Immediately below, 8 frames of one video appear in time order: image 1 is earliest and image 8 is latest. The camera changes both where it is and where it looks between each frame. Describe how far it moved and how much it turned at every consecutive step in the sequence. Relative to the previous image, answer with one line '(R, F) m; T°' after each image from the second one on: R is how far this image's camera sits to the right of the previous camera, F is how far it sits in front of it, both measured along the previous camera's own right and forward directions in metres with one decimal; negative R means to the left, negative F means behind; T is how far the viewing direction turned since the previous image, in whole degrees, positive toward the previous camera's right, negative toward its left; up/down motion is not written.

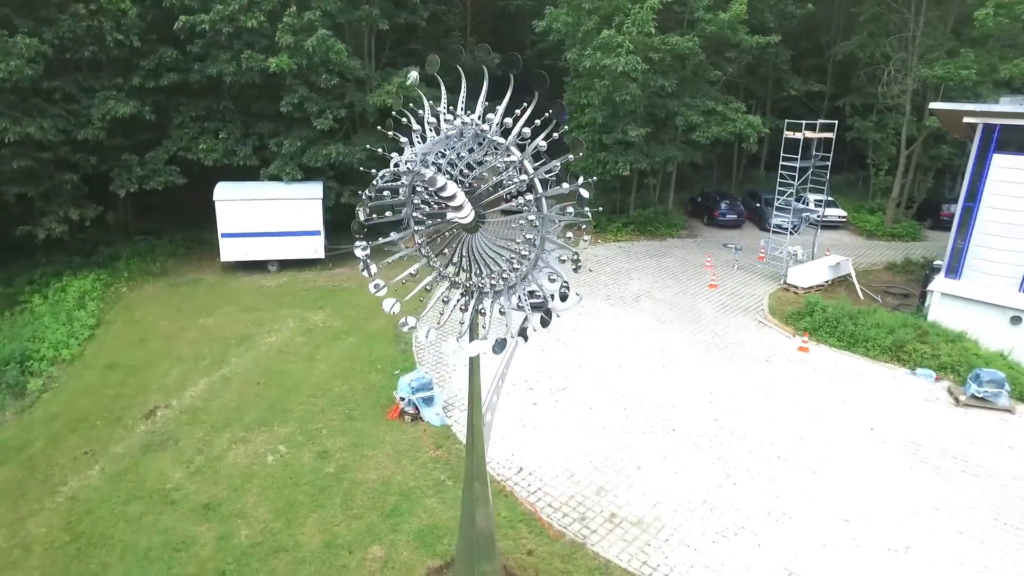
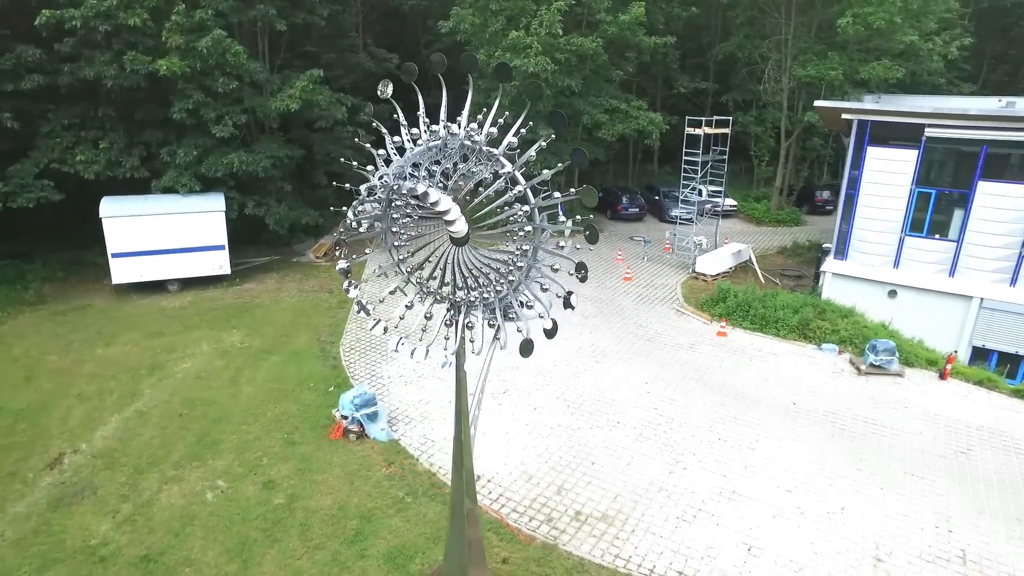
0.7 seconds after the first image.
(-0.8, +0.1) m; +10°
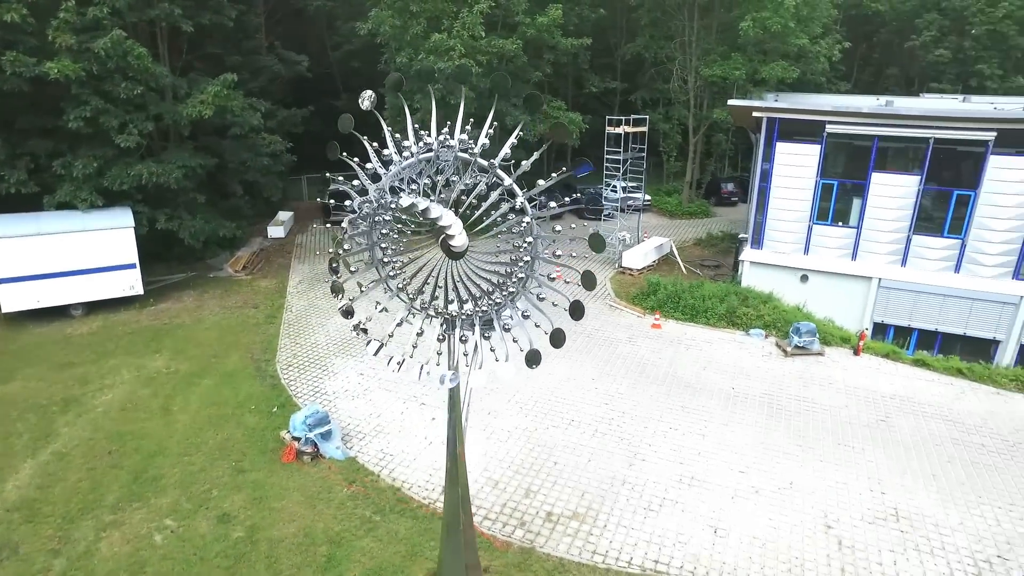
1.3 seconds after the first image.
(-0.8, +0.1) m; +8°
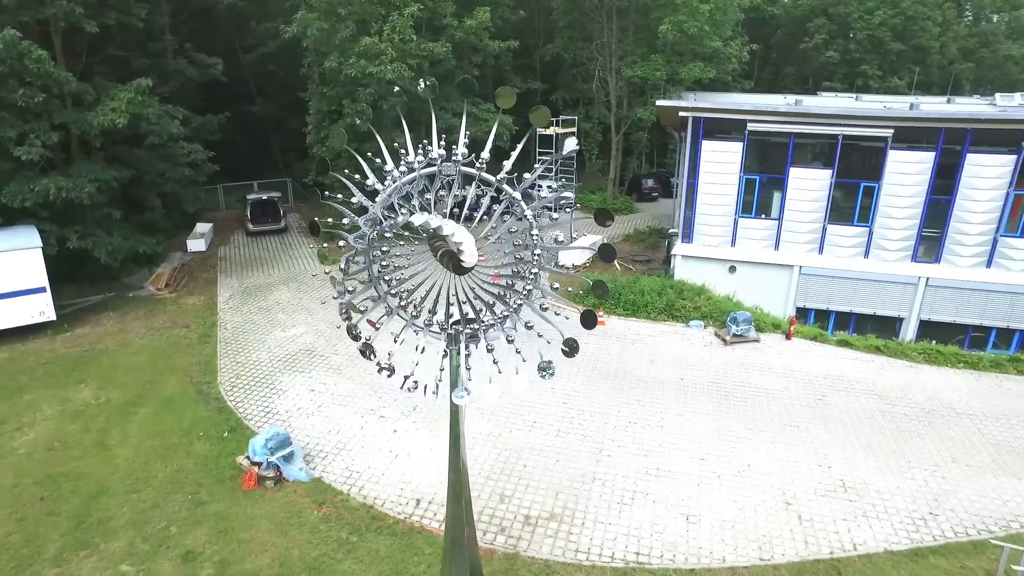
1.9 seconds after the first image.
(-0.8, 0.0) m; +8°
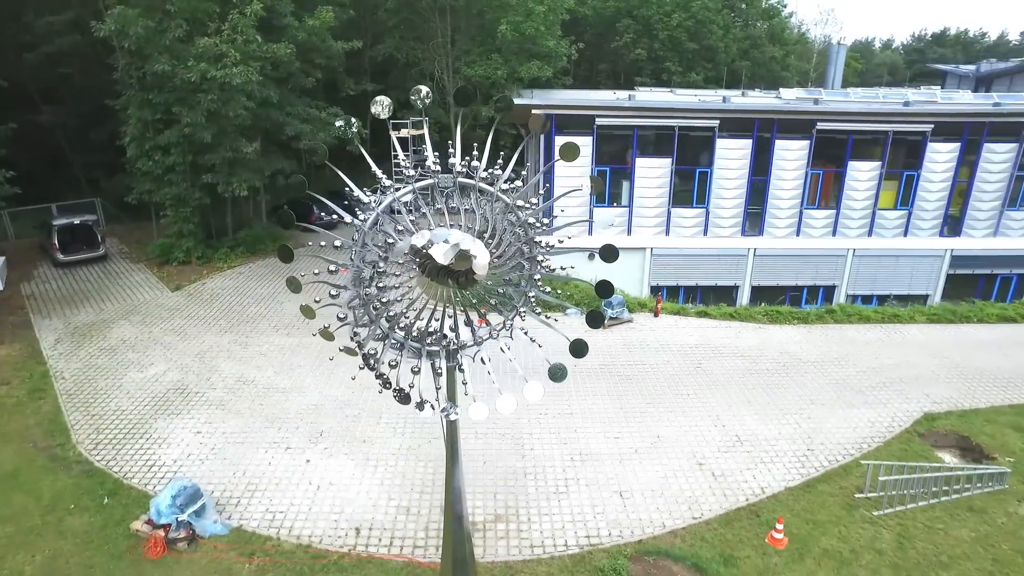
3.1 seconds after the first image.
(-1.4, +0.2) m; +16°
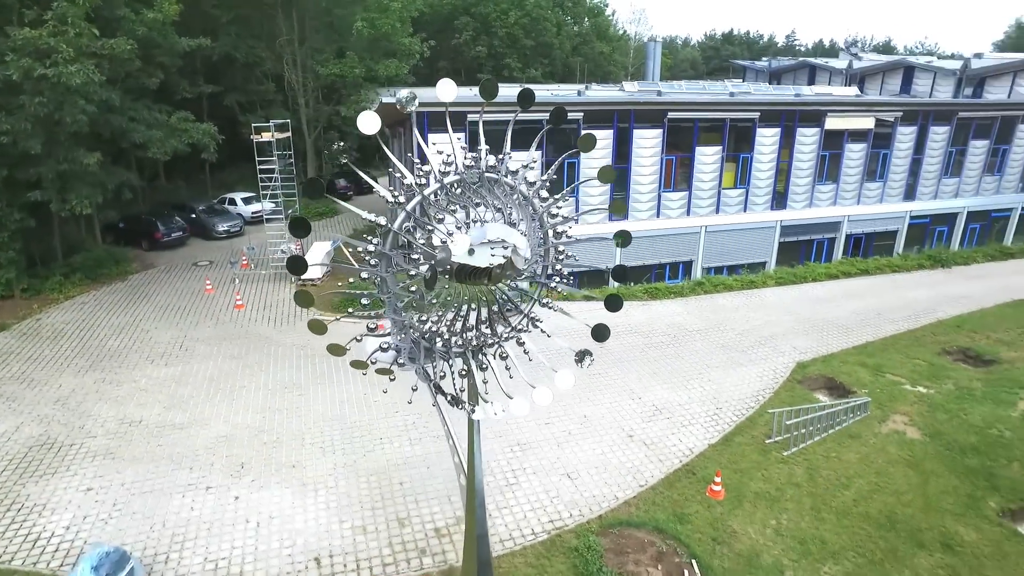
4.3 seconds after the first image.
(-1.5, +0.2) m; +15°
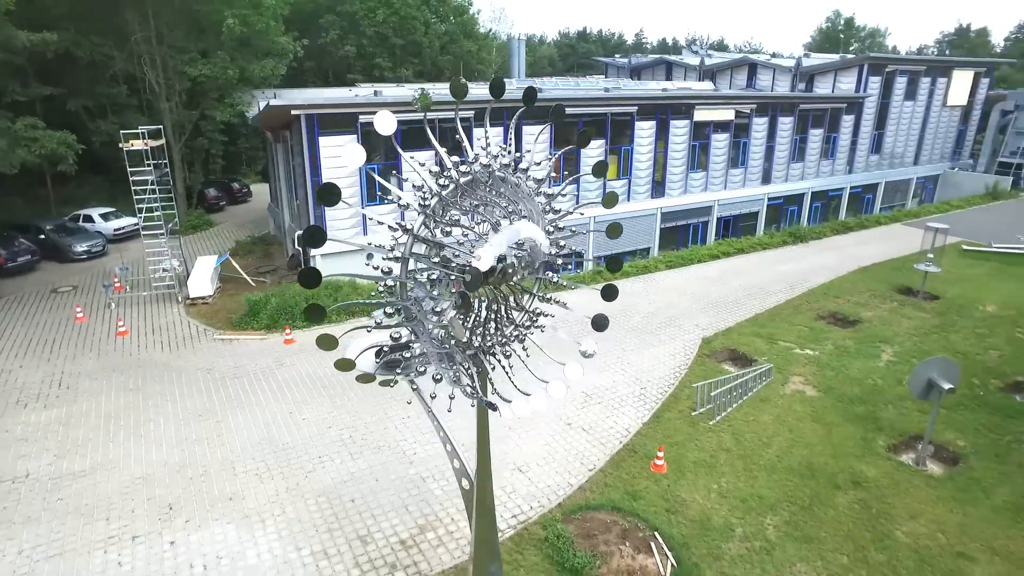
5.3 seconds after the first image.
(-1.1, +0.1) m; +12°
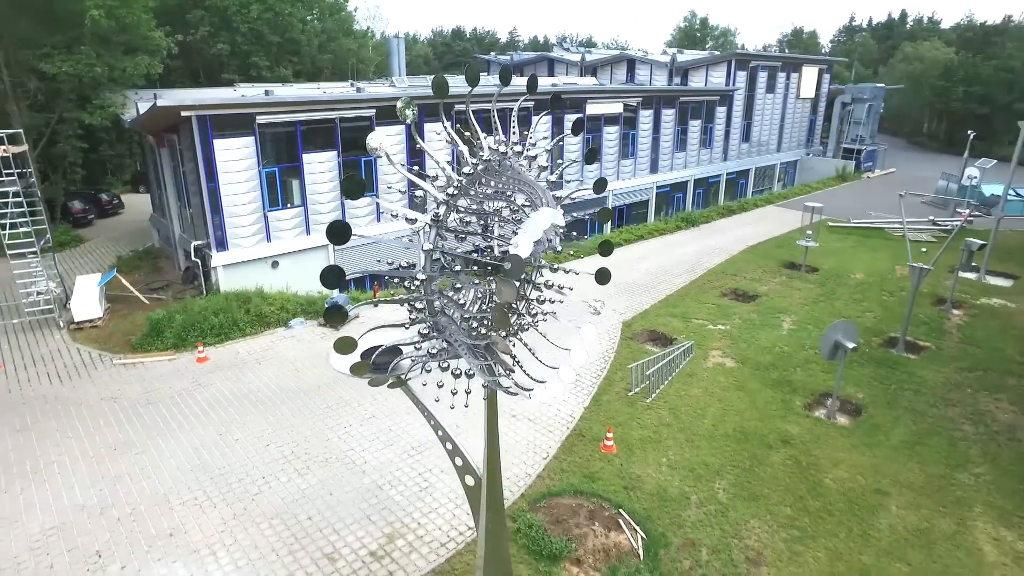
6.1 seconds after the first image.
(-1.0, +0.1) m; +11°
